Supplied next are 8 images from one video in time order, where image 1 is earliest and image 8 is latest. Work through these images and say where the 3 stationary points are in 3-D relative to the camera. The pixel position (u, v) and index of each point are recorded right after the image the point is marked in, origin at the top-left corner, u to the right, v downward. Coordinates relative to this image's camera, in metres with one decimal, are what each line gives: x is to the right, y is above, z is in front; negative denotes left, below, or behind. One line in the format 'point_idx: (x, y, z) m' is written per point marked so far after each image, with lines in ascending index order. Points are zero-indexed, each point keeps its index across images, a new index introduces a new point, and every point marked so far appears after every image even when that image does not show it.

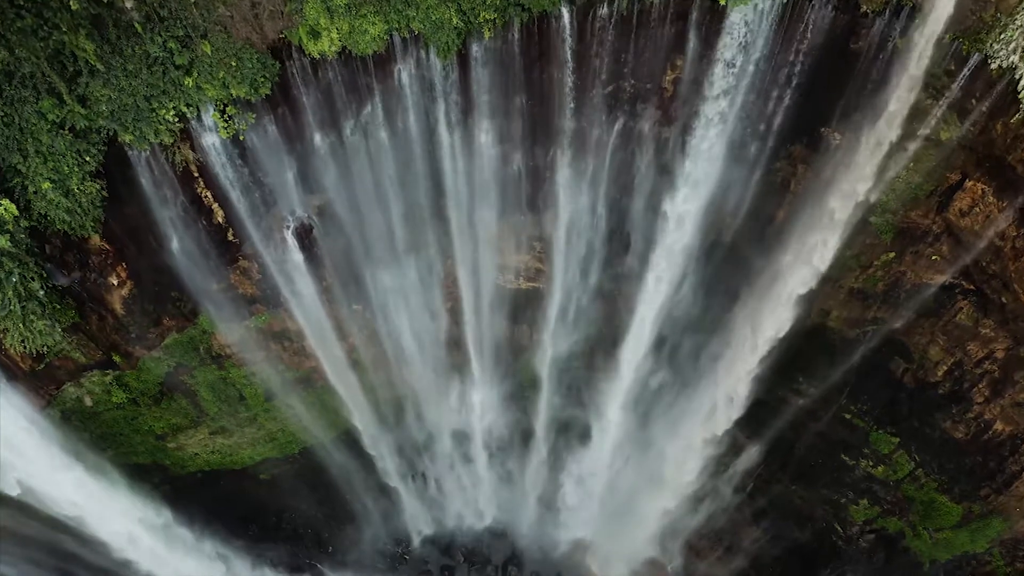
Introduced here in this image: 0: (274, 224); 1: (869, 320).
0: (-3.6, +1.1, +9.7) m
1: (+5.7, -0.6, +10.6) m
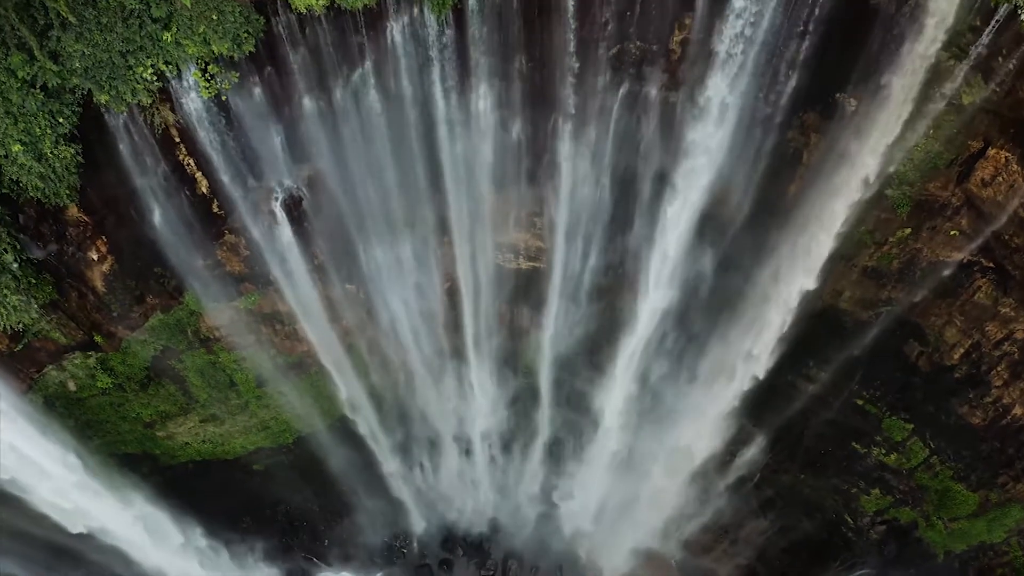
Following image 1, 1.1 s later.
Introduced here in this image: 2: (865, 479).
0: (-3.6, +1.4, +9.2) m
1: (+5.7, -0.2, +10.2) m
2: (+6.2, -3.4, +11.6) m
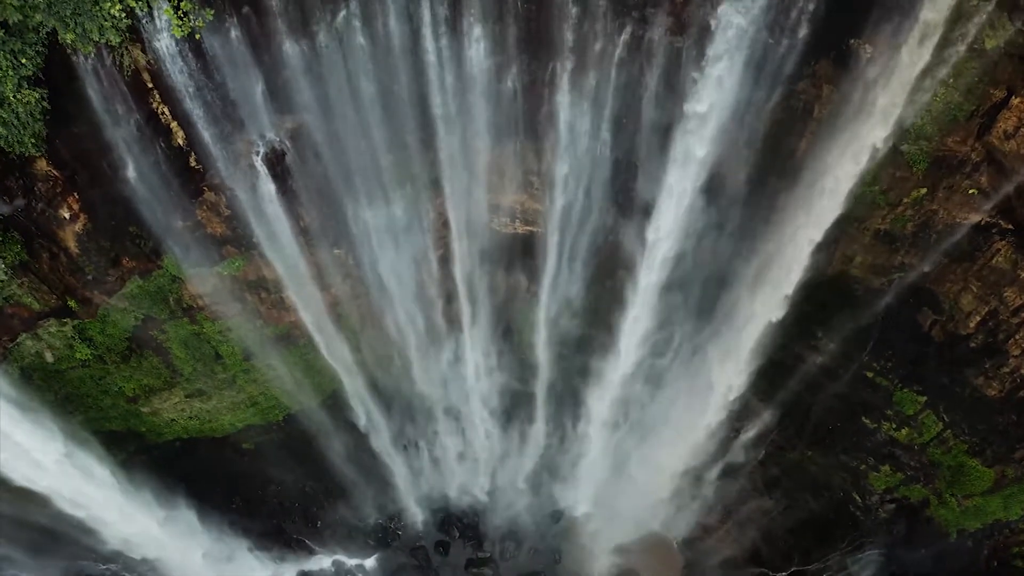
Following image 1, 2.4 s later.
0: (-3.6, +1.9, +8.8) m
1: (+5.7, +0.3, +9.7) m
2: (+6.2, -2.9, +11.2) m
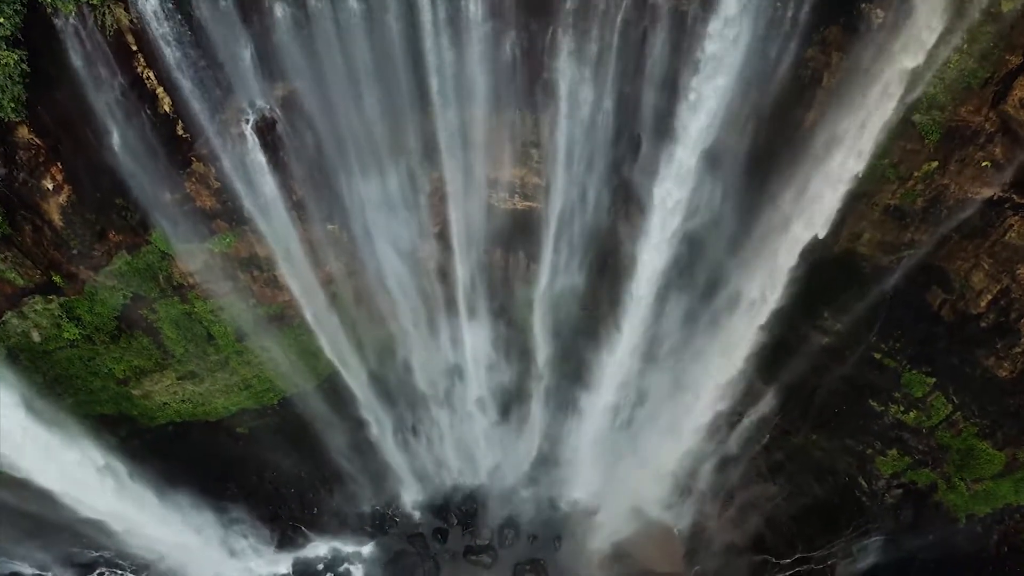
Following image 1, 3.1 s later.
0: (-3.6, +2.2, +8.5) m
1: (+5.6, +0.6, +9.4) m
2: (+6.2, -2.5, +10.9) m
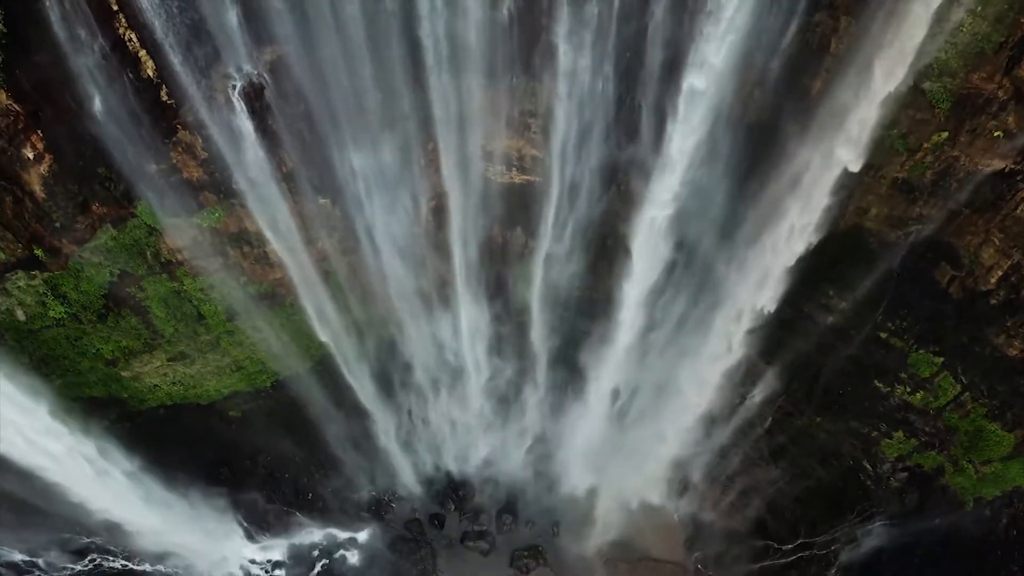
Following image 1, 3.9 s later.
0: (-3.7, +2.5, +8.2) m
1: (+5.6, +1.0, +9.2) m
2: (+6.1, -2.2, +10.7) m
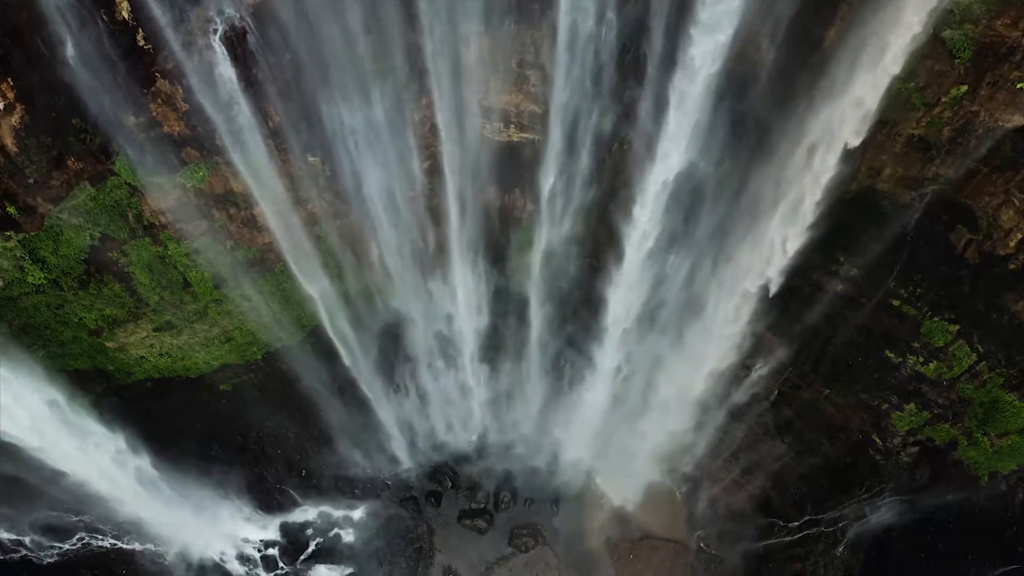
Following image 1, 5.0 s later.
0: (-3.7, +3.0, +7.8) m
1: (+5.6, +1.5, +8.8) m
2: (+6.1, -1.7, +10.3) m
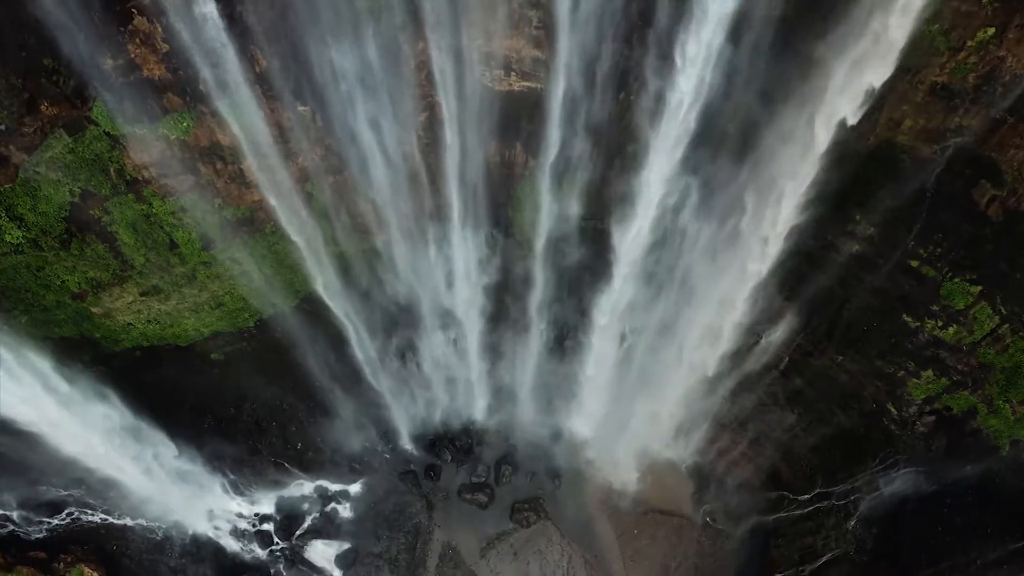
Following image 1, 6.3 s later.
0: (-3.7, +3.5, +7.3) m
1: (+5.6, +2.0, +8.3) m
2: (+6.1, -1.1, +9.9) m
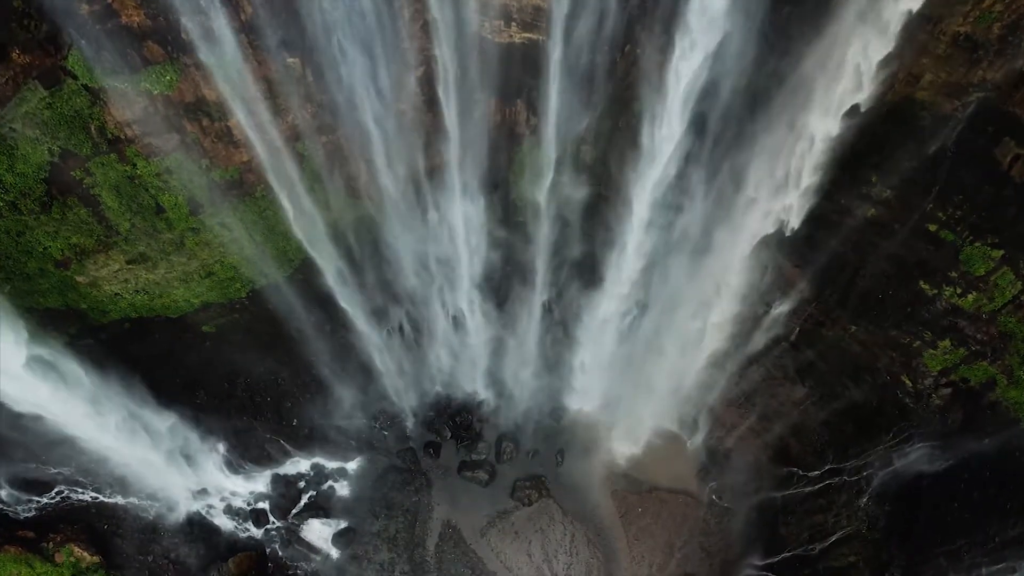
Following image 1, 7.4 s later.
0: (-3.7, +4.0, +6.9) m
1: (+5.6, +2.5, +7.9) m
2: (+6.1, -0.6, +9.5) m
